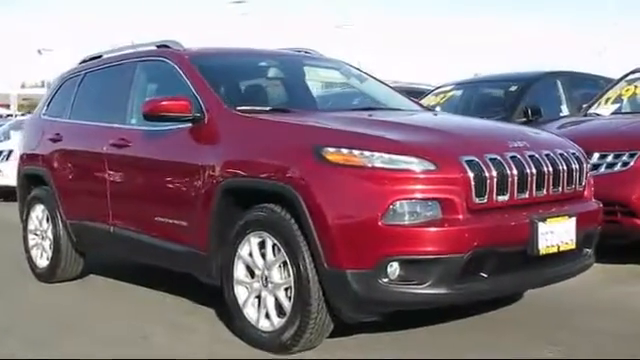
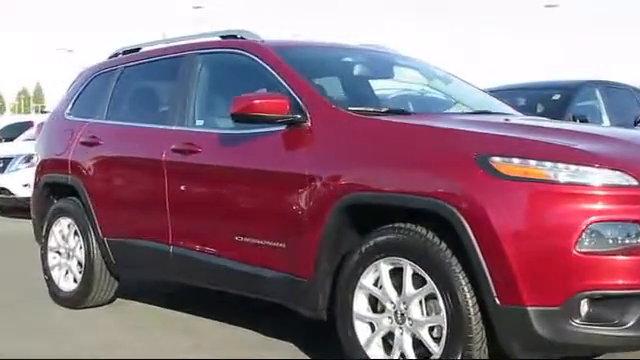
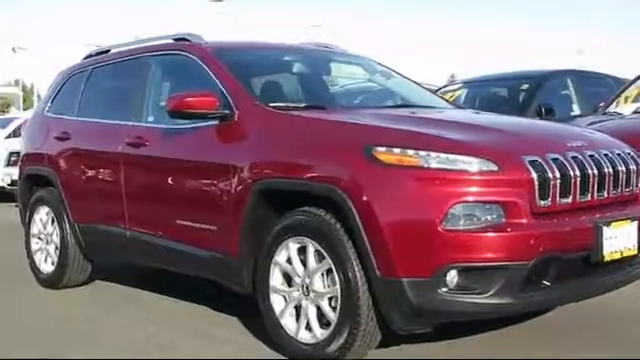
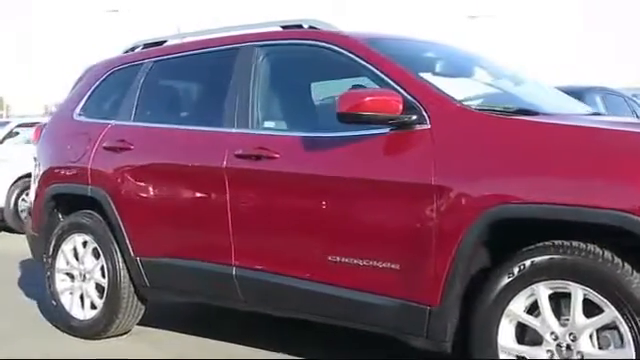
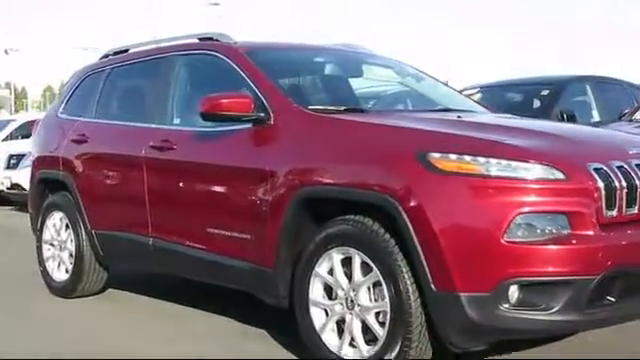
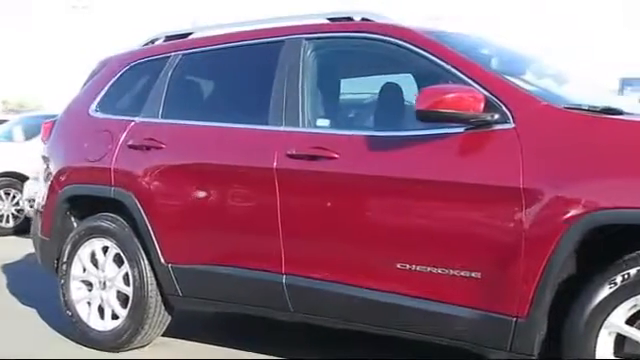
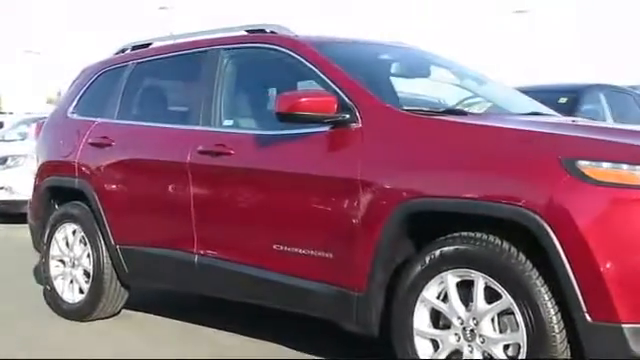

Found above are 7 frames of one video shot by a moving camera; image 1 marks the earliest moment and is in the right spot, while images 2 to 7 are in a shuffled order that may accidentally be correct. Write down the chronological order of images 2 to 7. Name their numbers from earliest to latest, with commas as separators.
3, 5, 2, 7, 4, 6
